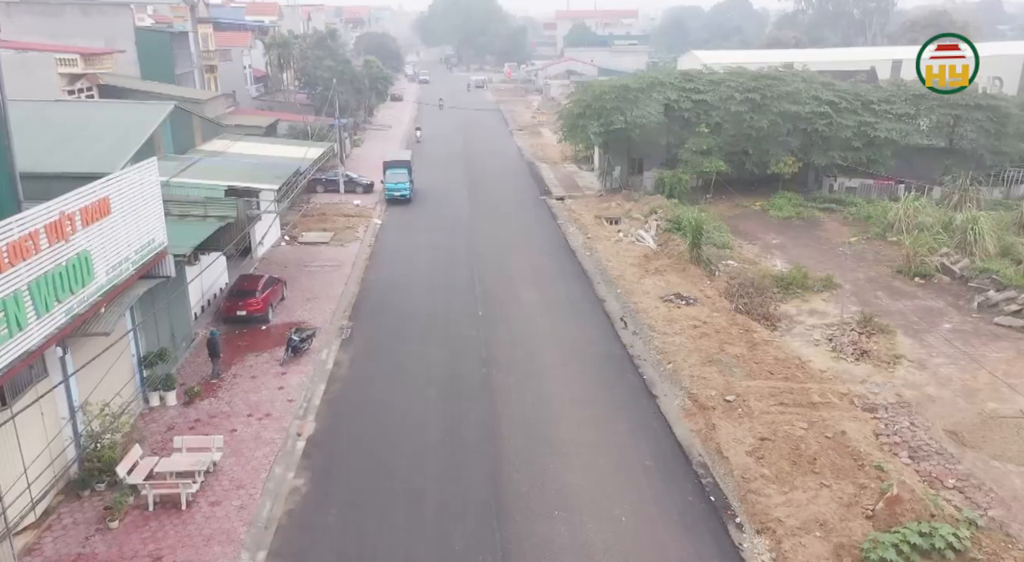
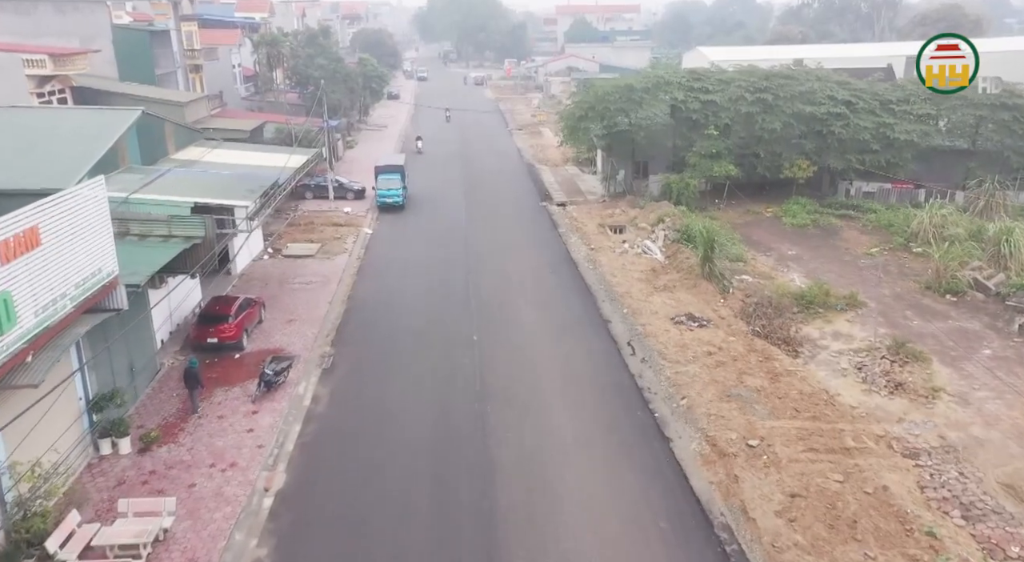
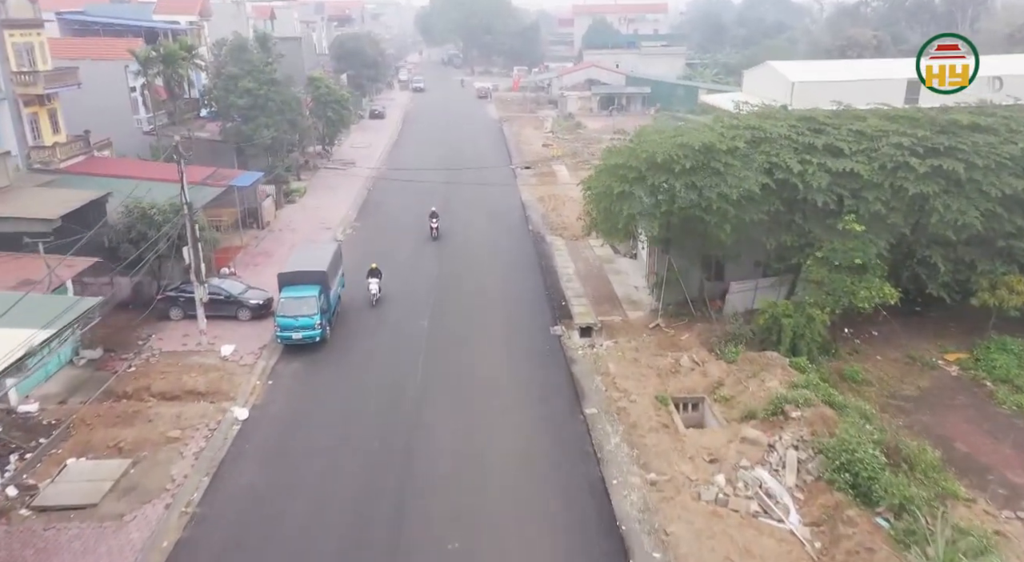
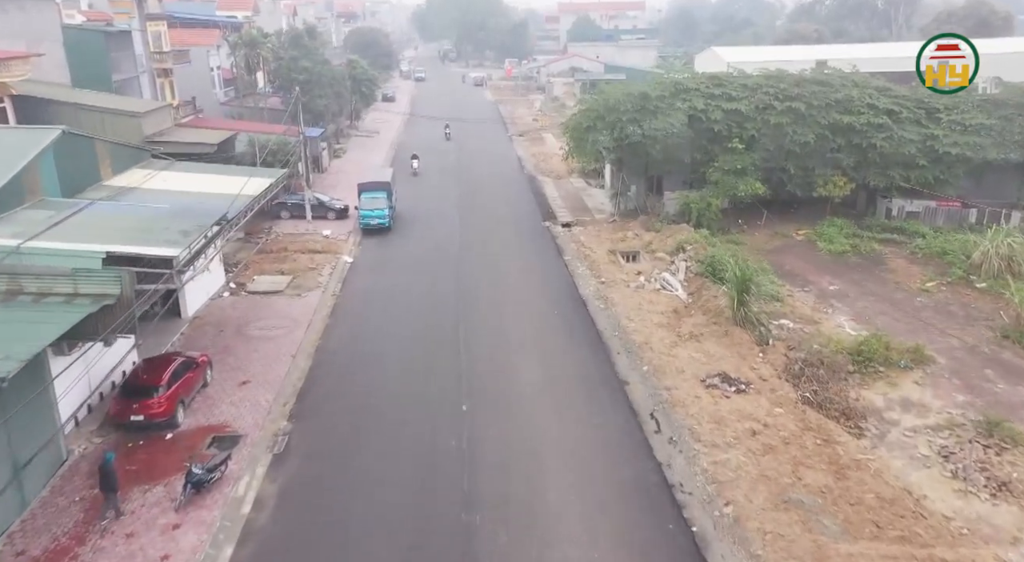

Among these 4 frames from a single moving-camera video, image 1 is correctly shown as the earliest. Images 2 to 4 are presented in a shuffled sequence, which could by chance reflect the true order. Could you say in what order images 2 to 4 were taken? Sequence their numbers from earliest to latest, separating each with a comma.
2, 4, 3
